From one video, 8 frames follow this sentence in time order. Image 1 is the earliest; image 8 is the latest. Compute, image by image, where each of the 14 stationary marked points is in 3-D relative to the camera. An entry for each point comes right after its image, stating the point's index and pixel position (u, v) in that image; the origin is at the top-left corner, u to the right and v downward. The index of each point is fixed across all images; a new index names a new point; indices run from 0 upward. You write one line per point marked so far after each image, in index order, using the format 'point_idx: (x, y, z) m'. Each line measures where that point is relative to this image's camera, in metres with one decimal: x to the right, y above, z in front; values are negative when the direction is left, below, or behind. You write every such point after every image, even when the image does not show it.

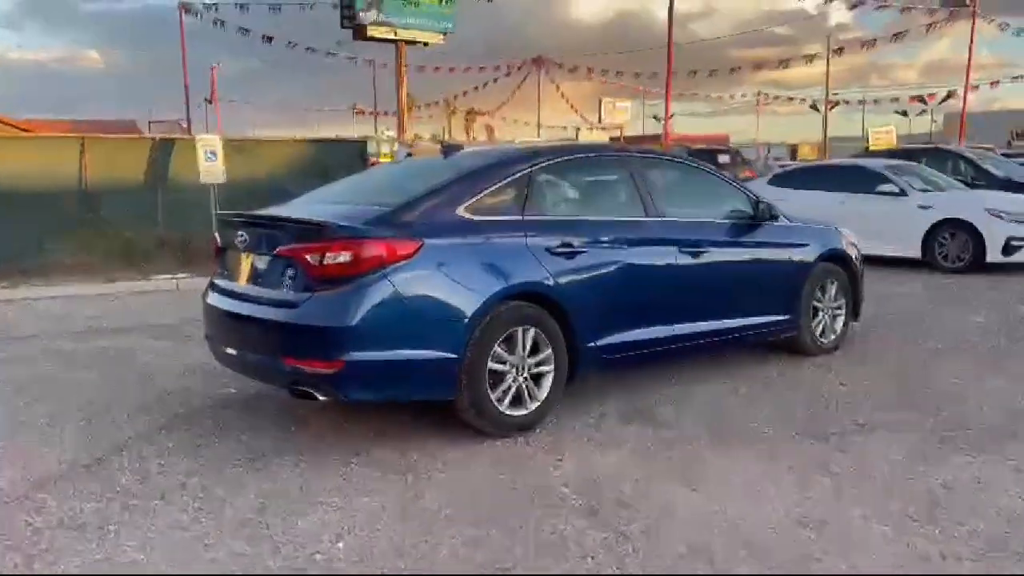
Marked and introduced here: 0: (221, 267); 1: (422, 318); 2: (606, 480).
0: (-1.9, +0.1, +5.4) m
1: (-0.5, -0.2, +4.4) m
2: (+0.5, -0.9, +4.2) m
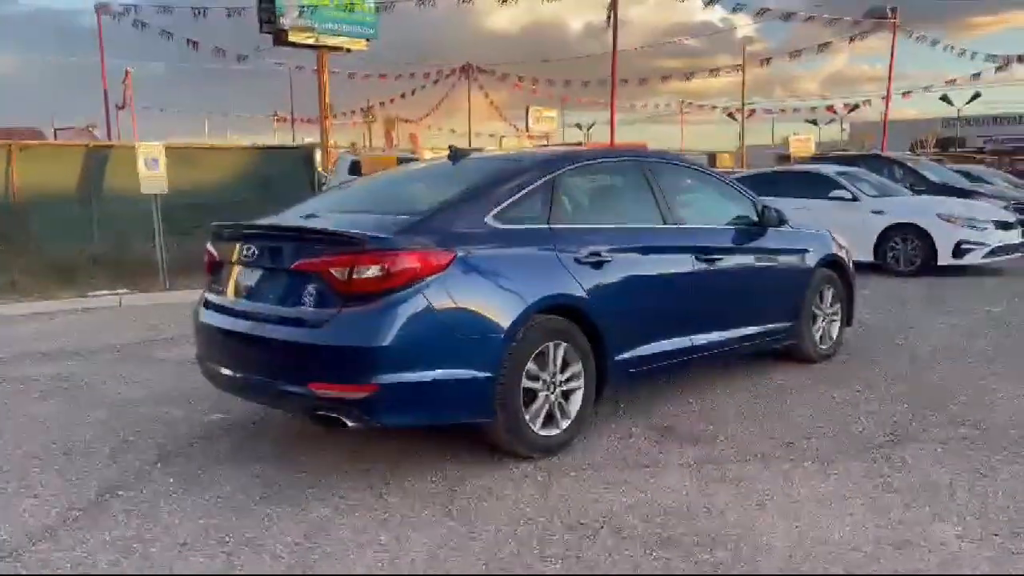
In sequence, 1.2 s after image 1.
0: (-1.8, 0.0, +5.0) m
1: (-0.3, -0.2, +4.1) m
2: (+0.7, -1.0, +4.0) m
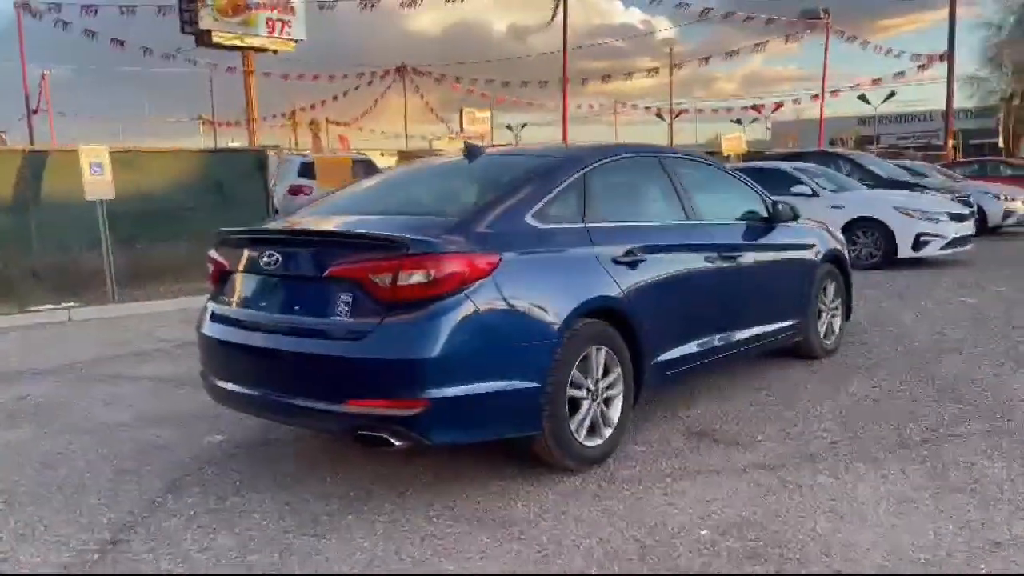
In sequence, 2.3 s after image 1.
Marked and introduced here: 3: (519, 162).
0: (-1.6, 0.0, +4.6) m
1: (0.0, -0.3, +3.8) m
2: (+1.0, -1.0, +3.8) m
3: (+0.1, +0.7, +4.9) m
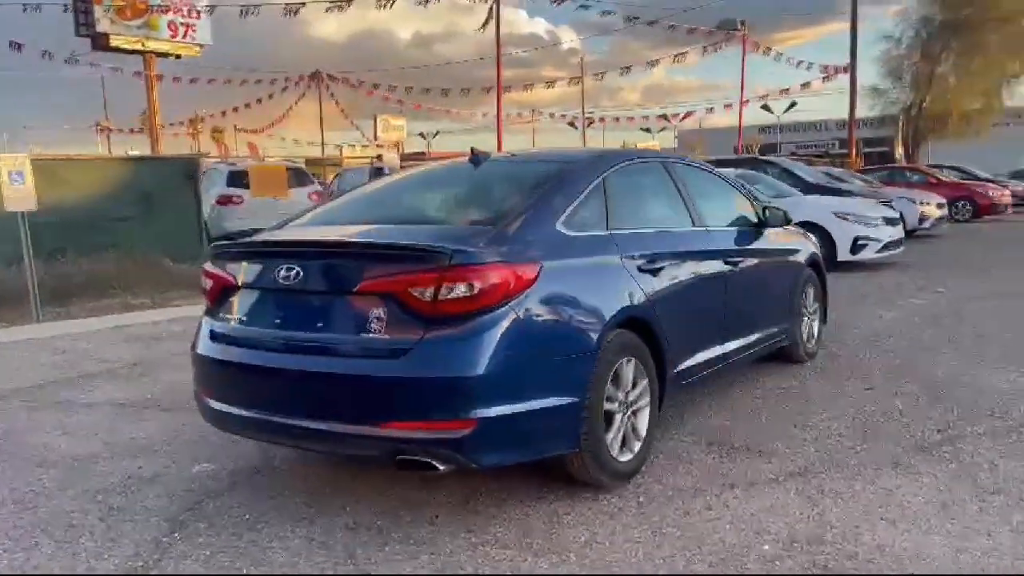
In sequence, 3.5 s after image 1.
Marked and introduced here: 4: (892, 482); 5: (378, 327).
0: (-1.5, -0.1, +4.2) m
1: (+0.1, -0.3, +3.7) m
2: (+1.2, -1.0, +3.7) m
3: (+0.1, +0.7, +4.8) m
4: (+1.8, -0.9, +4.0) m
5: (-0.6, -0.2, +3.6) m
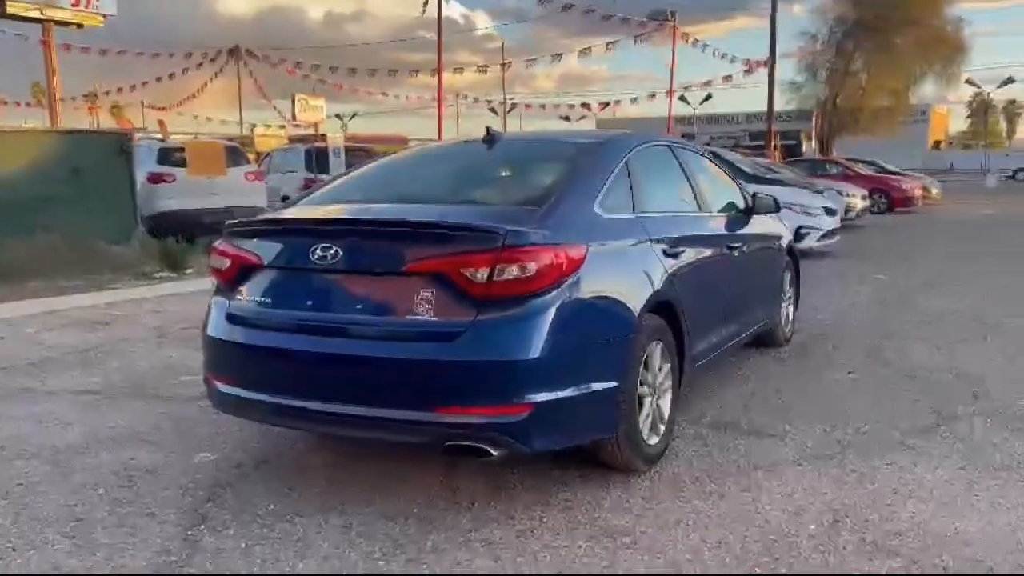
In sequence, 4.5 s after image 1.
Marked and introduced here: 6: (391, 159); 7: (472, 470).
0: (-1.4, 0.0, +4.0) m
1: (+0.3, -0.2, +3.6) m
2: (+1.3, -0.9, +3.8) m
3: (+0.2, +0.8, +4.7) m
4: (+2.0, -0.9, +4.2) m
5: (-0.4, -0.1, +3.4) m
6: (-0.7, +0.8, +5.2) m
7: (-0.2, -0.9, +4.1) m
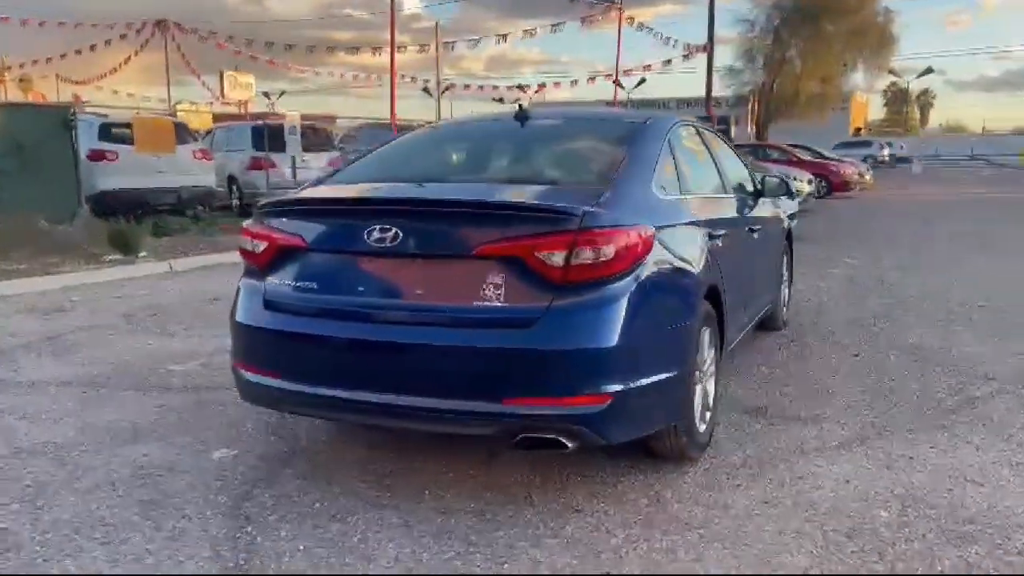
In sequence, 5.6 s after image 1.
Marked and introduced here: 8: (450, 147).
0: (-1.1, +0.1, +3.8) m
1: (+0.6, -0.2, +3.5) m
2: (+1.6, -0.9, +3.8) m
3: (+0.4, +0.9, +4.5) m
4: (+2.2, -0.8, +4.2) m
5: (-0.1, 0.0, +3.3) m
6: (-0.6, +0.9, +4.9) m
7: (0.0, -0.8, +3.9) m
8: (-0.4, +0.8, +4.7) m
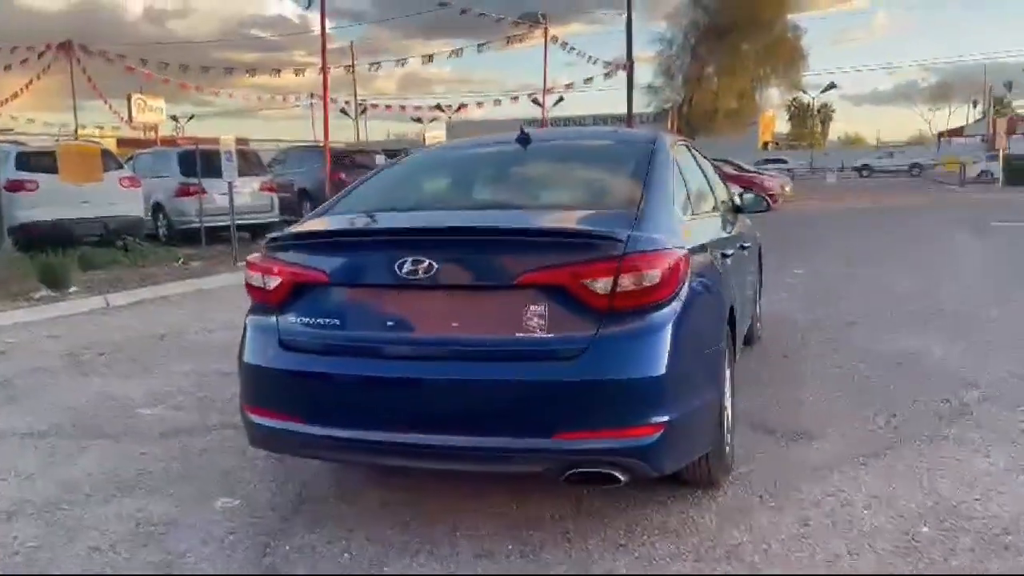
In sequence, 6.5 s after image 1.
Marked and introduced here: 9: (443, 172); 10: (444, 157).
0: (-1.0, -0.1, +3.5) m
1: (+0.7, -0.3, +3.4) m
2: (+1.7, -0.9, +3.8) m
3: (+0.4, +0.7, +4.5) m
4: (+2.3, -0.8, +4.3) m
5: (+0.1, -0.1, +3.1) m
6: (-0.6, +0.7, +4.8) m
7: (+0.1, -0.9, +3.8) m
8: (-0.4, +0.6, +4.5) m
9: (-0.4, +0.7, +4.6) m
10: (-0.4, +0.7, +4.7) m
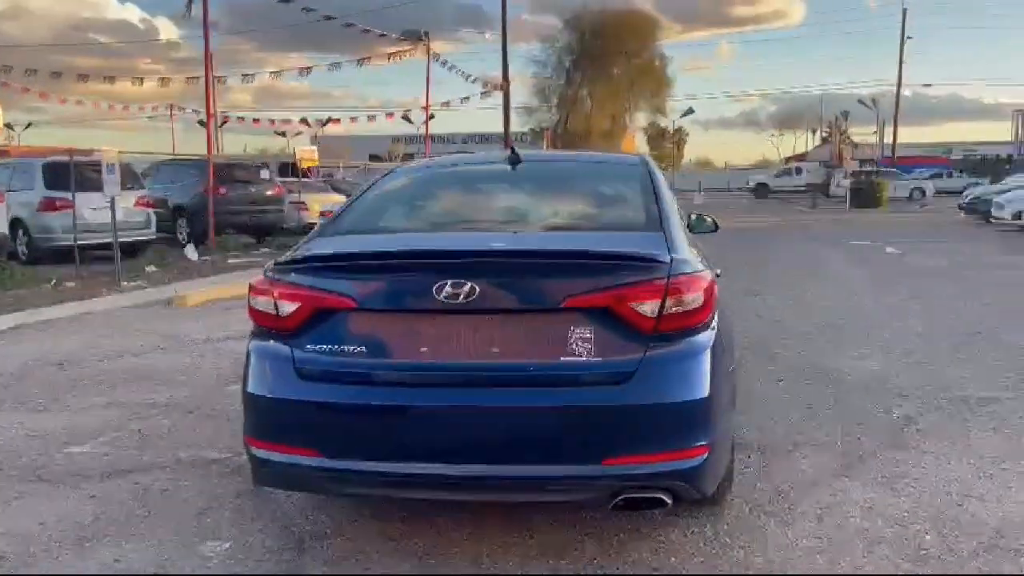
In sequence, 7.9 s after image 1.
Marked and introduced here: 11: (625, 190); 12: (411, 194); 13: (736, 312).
0: (-0.9, -0.2, +3.3) m
1: (+0.8, -0.3, +3.5) m
2: (+1.7, -1.0, +4.0) m
3: (+0.3, +0.6, +4.4) m
4: (+2.2, -0.9, +4.5) m
5: (+0.2, -0.2, +3.1) m
6: (-0.8, +0.6, +4.6) m
7: (+0.2, -1.0, +3.7) m
8: (-0.4, +0.5, +4.4) m
9: (-0.5, +0.6, +4.4) m
10: (-0.5, +0.6, +4.6) m
11: (+0.5, +0.5, +4.3) m
12: (-0.6, +0.5, +4.4) m
13: (+2.6, -0.3, +9.6) m
